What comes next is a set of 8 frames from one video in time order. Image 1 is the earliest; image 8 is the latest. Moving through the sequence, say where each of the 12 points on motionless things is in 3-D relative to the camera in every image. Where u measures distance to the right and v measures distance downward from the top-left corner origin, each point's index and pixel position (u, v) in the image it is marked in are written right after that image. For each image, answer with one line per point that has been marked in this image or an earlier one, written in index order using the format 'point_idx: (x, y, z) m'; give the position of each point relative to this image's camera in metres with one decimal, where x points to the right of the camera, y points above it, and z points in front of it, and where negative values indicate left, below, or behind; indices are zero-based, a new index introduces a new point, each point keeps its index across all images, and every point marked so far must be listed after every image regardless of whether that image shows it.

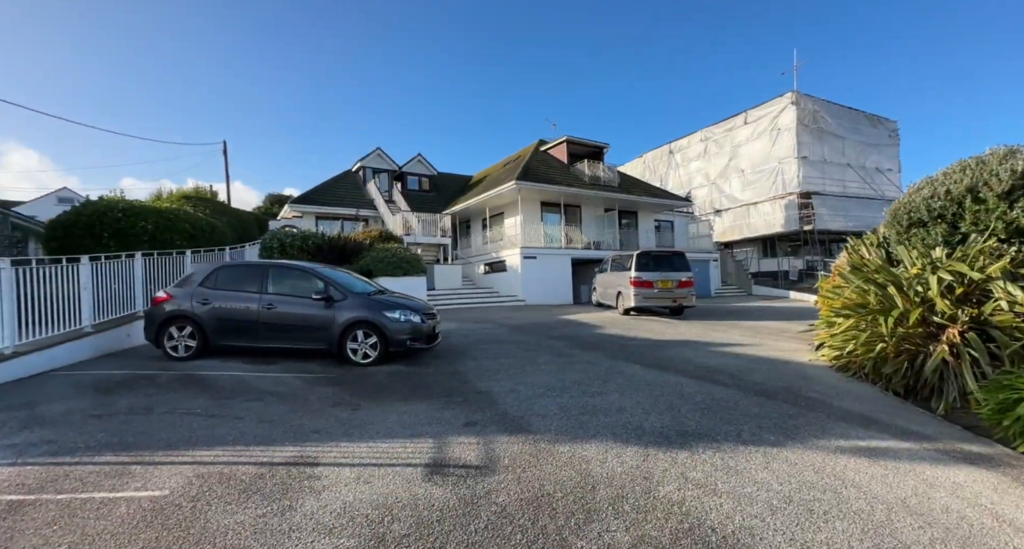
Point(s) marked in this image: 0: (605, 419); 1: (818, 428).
0: (+0.8, -1.3, +4.3) m
1: (+2.7, -1.4, +4.2) m
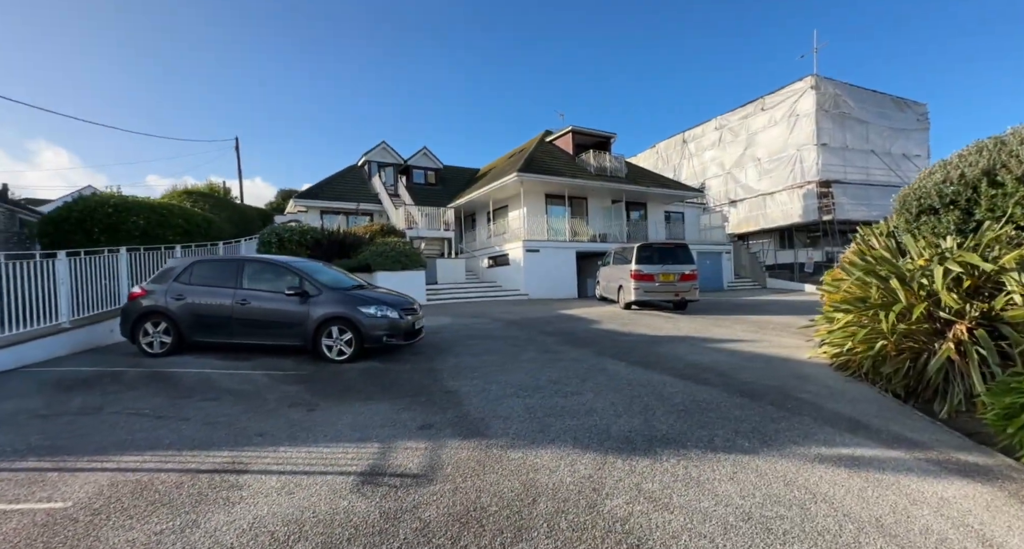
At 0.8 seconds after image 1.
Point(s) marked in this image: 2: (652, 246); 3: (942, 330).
0: (+0.5, -1.3, +4.1) m
1: (+2.4, -1.3, +3.9) m
2: (+4.2, +0.8, +13.2) m
3: (+4.6, -0.6, +4.9) m
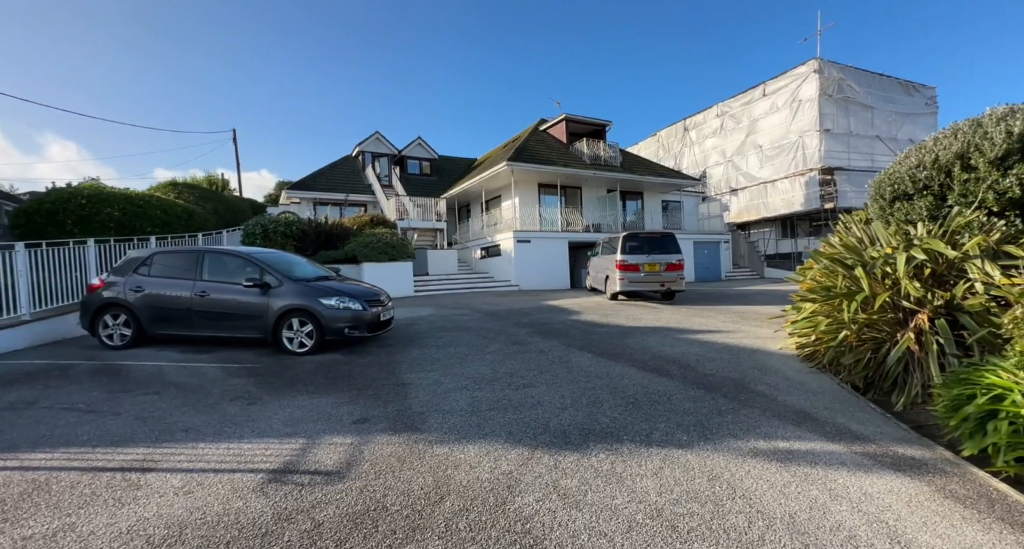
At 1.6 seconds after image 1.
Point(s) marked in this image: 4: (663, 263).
0: (0.0, -1.2, +4.0) m
1: (+1.9, -1.2, +3.8) m
2: (+3.7, +1.1, +13.1) m
3: (+4.1, -0.5, +4.8) m
4: (+4.1, +0.3, +12.8) m
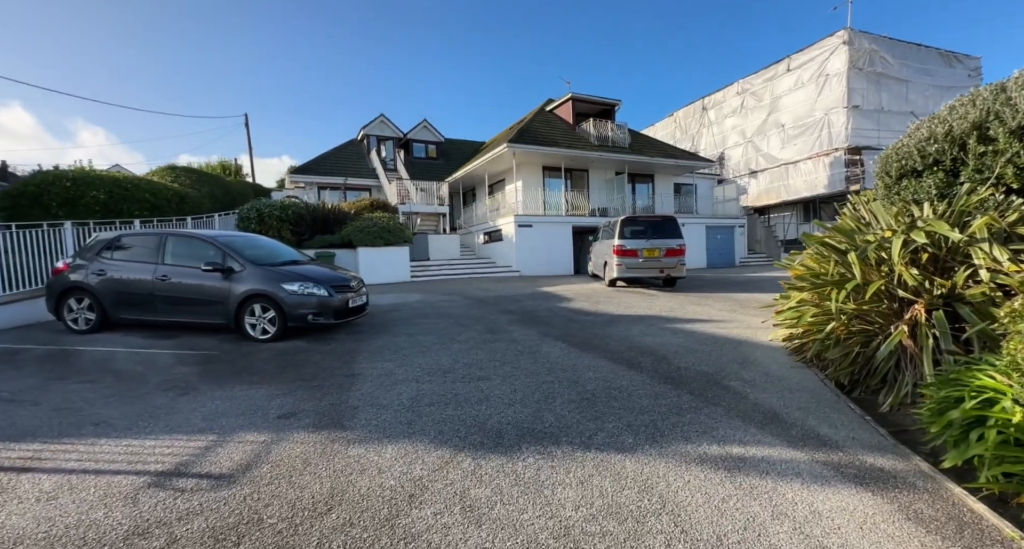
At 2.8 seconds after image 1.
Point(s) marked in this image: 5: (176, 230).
0: (-0.5, -1.1, +3.7) m
1: (+1.4, -1.1, +3.4) m
2: (+3.6, +1.5, +12.6) m
3: (+3.6, -0.3, +4.3) m
4: (+4.0, +0.7, +12.3) m
5: (-4.5, +0.6, +6.2) m
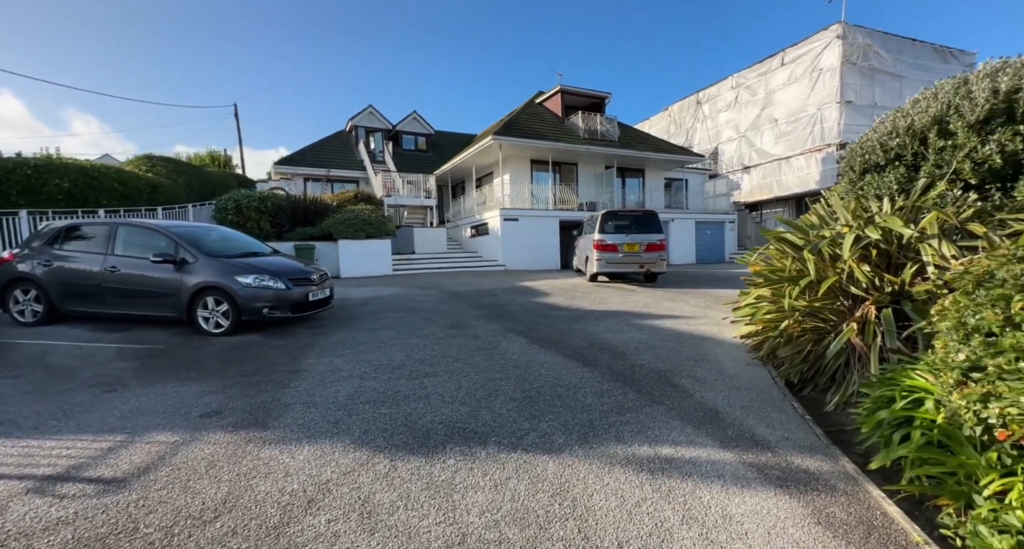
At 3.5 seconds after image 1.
0: (-1.0, -1.0, +3.6) m
1: (+0.9, -1.1, +3.4) m
2: (+3.0, +1.6, +12.5) m
3: (+3.1, -0.3, +4.3) m
4: (+3.4, +0.8, +12.2) m
5: (-5.0, +0.7, +6.0) m
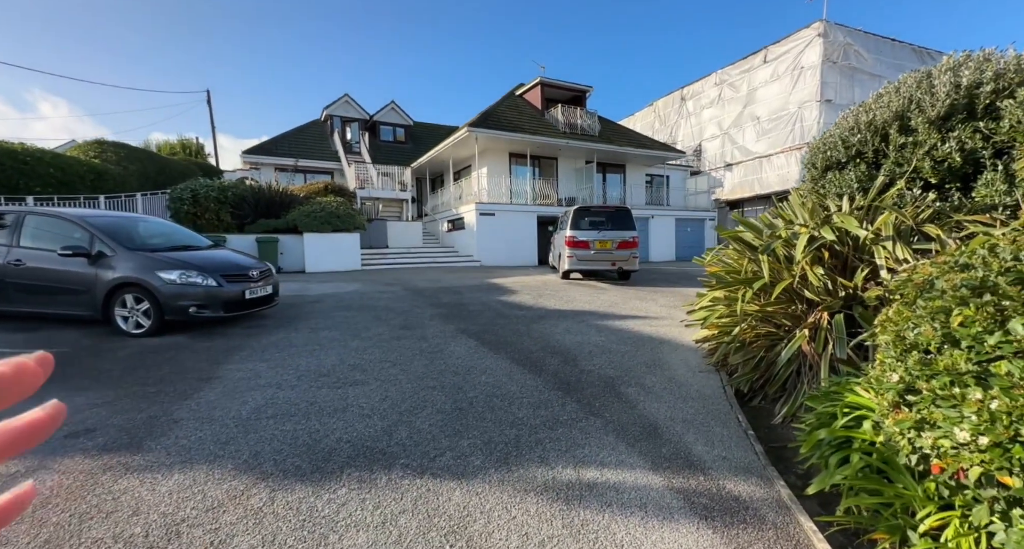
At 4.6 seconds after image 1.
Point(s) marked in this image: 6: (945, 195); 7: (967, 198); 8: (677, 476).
0: (-1.5, -1.0, +3.3) m
1: (+0.4, -1.1, +3.1) m
2: (+2.2, +1.7, +12.2) m
3: (+2.5, -0.3, +4.0) m
4: (+2.6, +0.9, +11.9) m
5: (-5.6, +0.8, +5.6) m
6: (+3.8, +0.7, +4.1) m
7: (+3.9, +0.6, +4.0) m
8: (+1.0, -1.2, +2.7) m
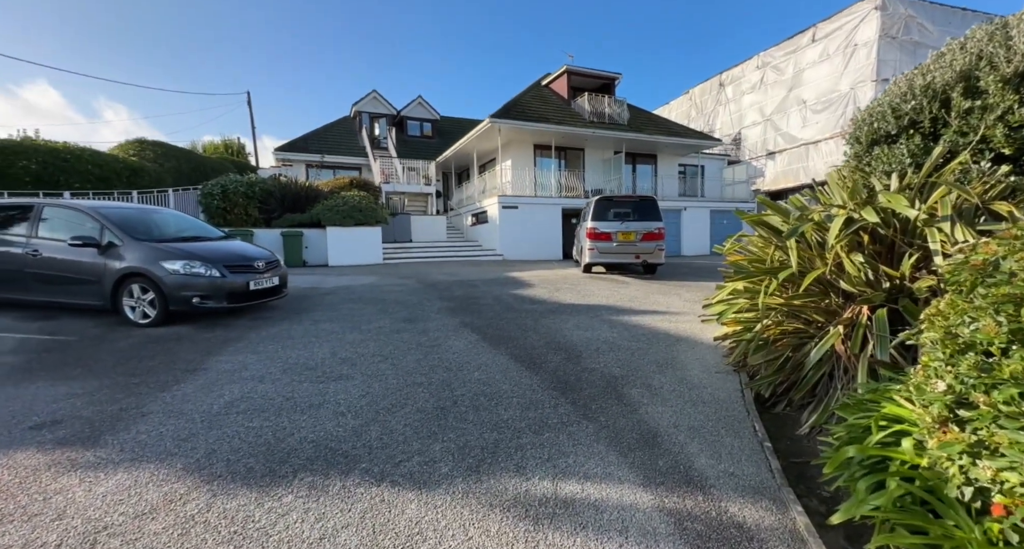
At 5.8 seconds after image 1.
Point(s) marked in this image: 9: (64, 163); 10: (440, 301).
0: (-1.7, -1.0, +3.0) m
1: (+0.2, -1.0, +2.7) m
2: (+2.8, +1.9, +11.7) m
3: (+2.5, -0.2, +3.5) m
4: (+3.1, +1.0, +11.4) m
5: (-5.5, +0.9, +5.6) m
6: (+3.8, +0.8, +3.5) m
7: (+3.8, +0.7, +3.3) m
8: (+0.8, -1.1, +2.3) m
9: (-9.6, +2.4, +10.1) m
10: (-1.2, -0.4, +7.6) m
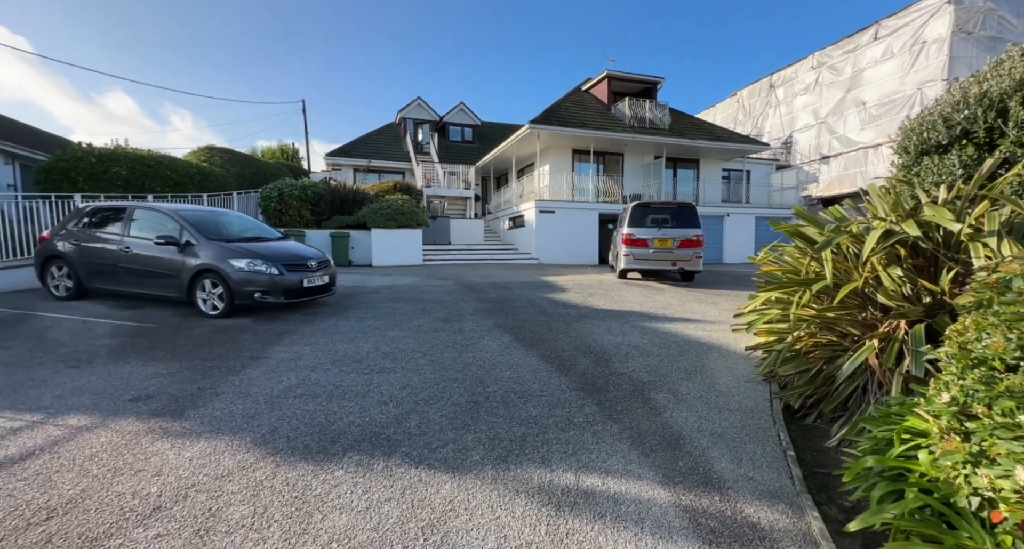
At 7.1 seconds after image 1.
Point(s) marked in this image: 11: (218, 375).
0: (-1.5, -1.0, +3.4) m
1: (+0.4, -1.1, +2.9) m
2: (+3.7, +1.7, +11.6) m
3: (+2.7, -0.3, +3.5) m
4: (+4.0, +0.9, +11.3) m
5: (-5.0, +1.0, +6.2) m
6: (+4.0, +0.6, +3.4) m
7: (+4.0, +0.6, +3.2) m
8: (+0.9, -1.1, +2.4) m
9: (-8.7, +2.6, +11.1) m
10: (-0.6, -0.5, +7.9) m
11: (-2.5, -0.9, +3.8) m
